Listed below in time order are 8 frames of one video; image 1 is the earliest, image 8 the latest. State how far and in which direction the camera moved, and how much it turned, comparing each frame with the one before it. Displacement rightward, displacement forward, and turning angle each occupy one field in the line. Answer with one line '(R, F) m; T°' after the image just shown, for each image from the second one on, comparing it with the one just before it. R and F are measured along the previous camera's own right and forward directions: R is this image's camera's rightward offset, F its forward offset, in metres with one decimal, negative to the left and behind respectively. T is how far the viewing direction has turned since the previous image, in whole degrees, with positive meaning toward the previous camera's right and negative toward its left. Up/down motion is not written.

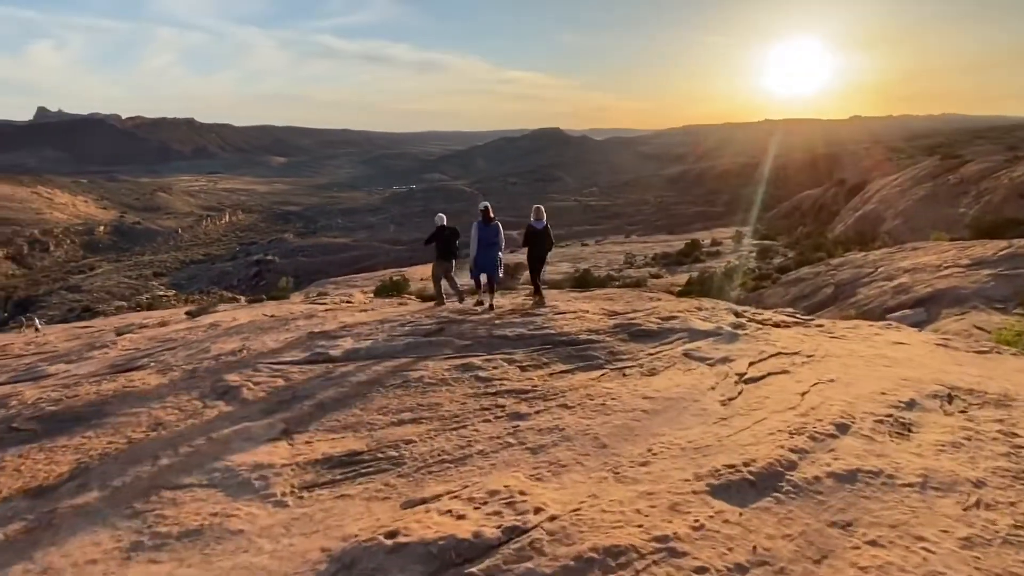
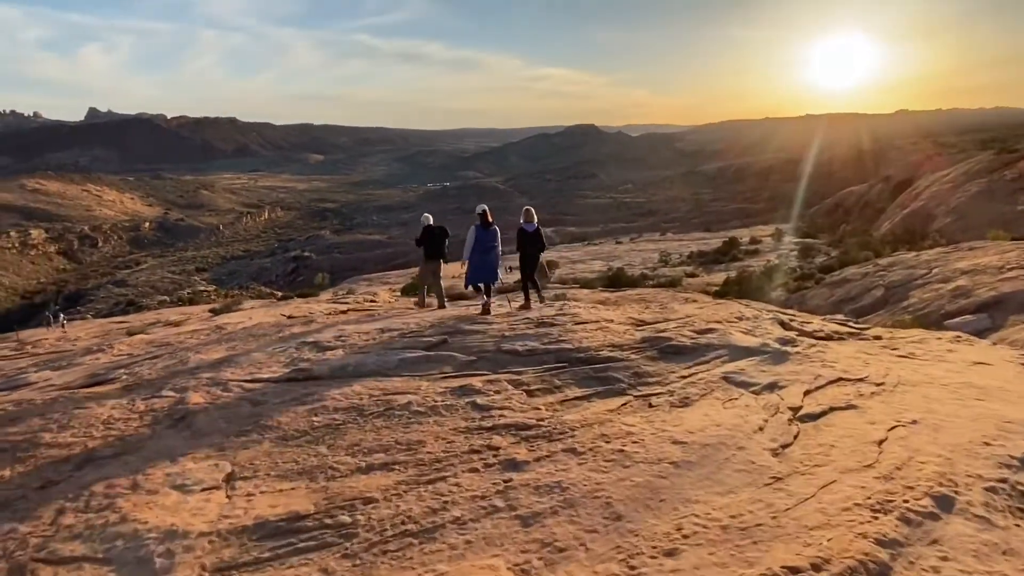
(+0.3, +1.0) m; -3°
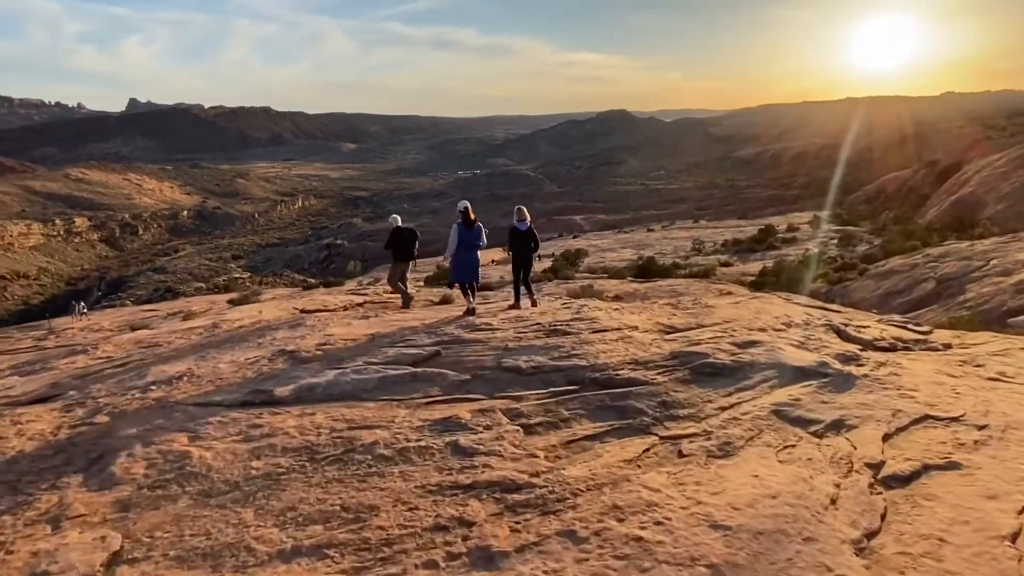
(+0.3, +1.2) m; -3°
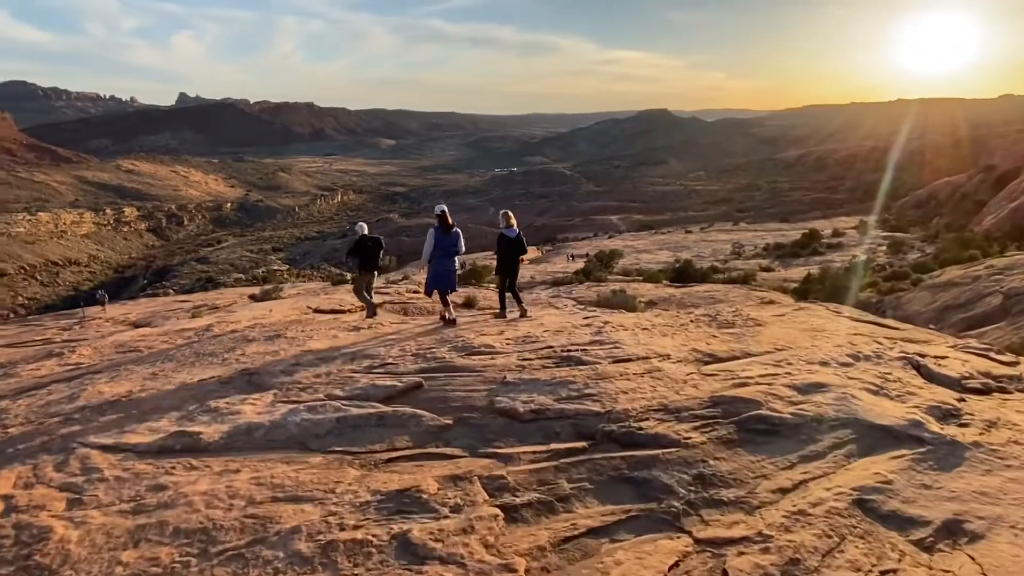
(+0.3, +1.3) m; -3°
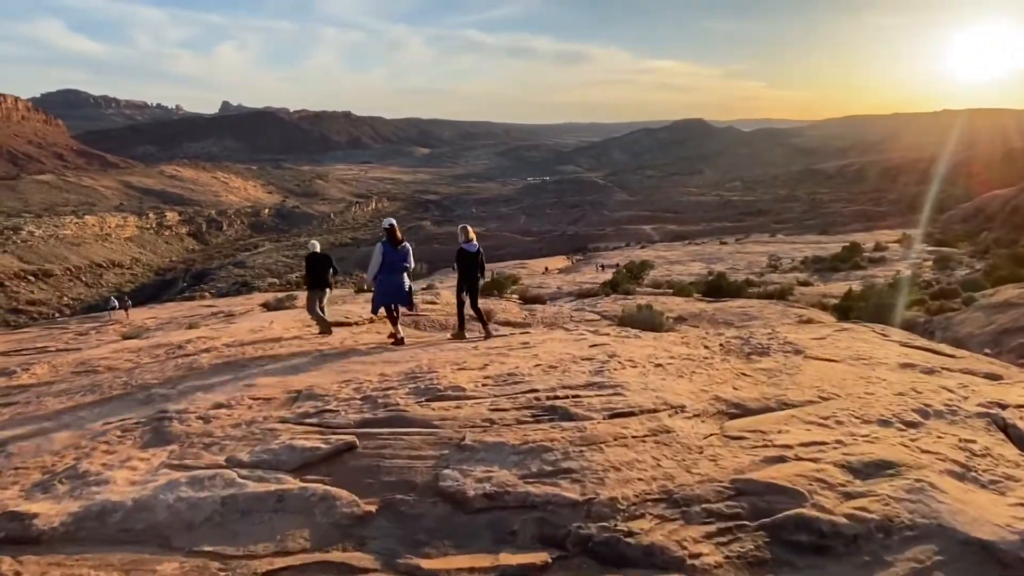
(+0.5, +1.2) m; -3°
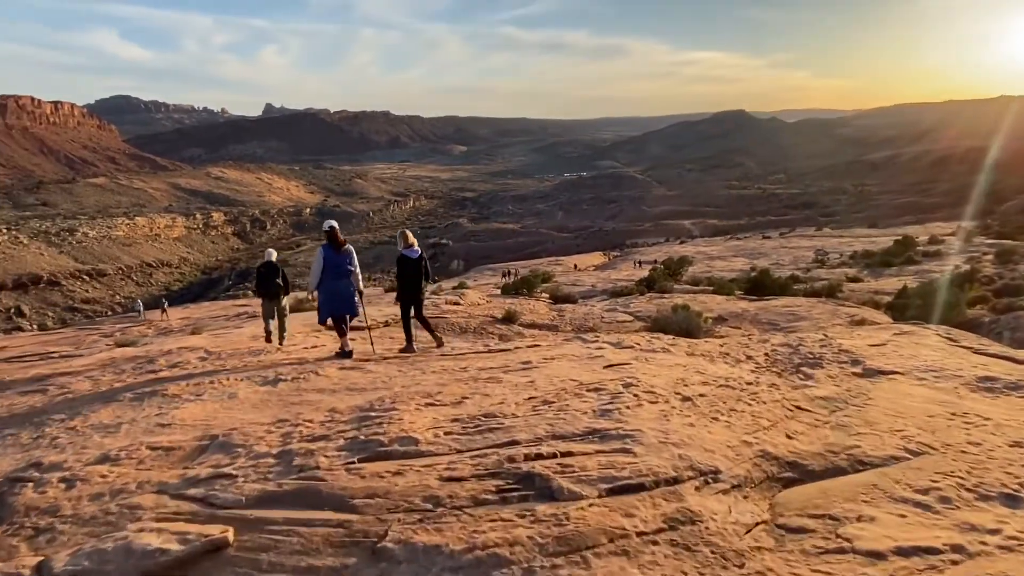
(+0.4, +1.4) m; -4°
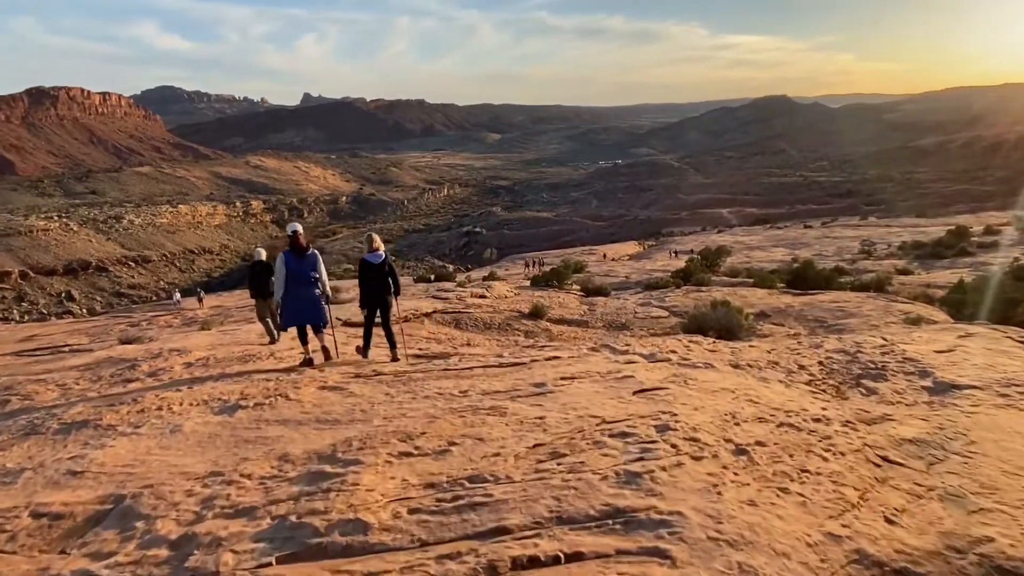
(+0.2, +1.1) m; -3°
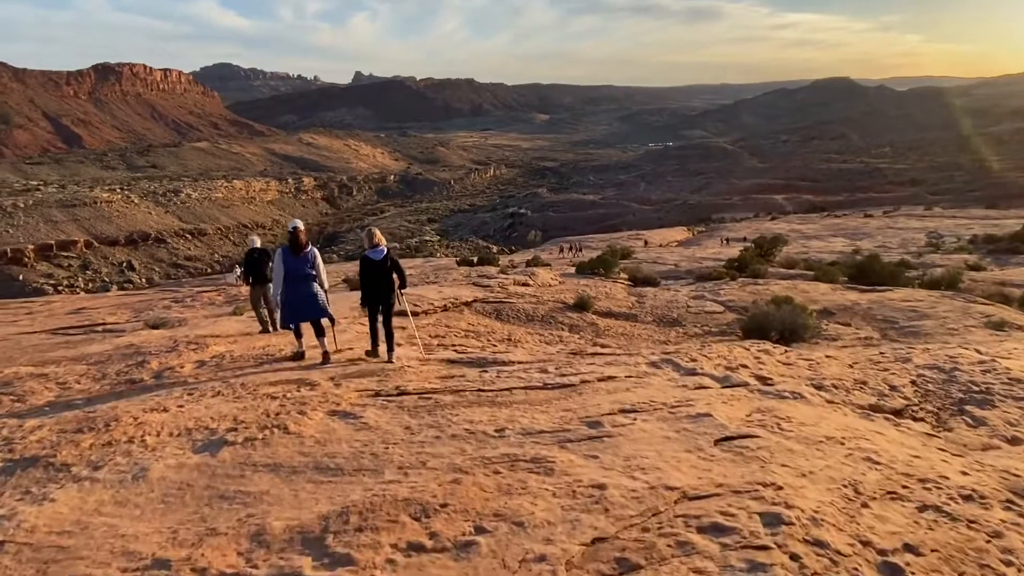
(-0.1, +1.1) m; -4°
